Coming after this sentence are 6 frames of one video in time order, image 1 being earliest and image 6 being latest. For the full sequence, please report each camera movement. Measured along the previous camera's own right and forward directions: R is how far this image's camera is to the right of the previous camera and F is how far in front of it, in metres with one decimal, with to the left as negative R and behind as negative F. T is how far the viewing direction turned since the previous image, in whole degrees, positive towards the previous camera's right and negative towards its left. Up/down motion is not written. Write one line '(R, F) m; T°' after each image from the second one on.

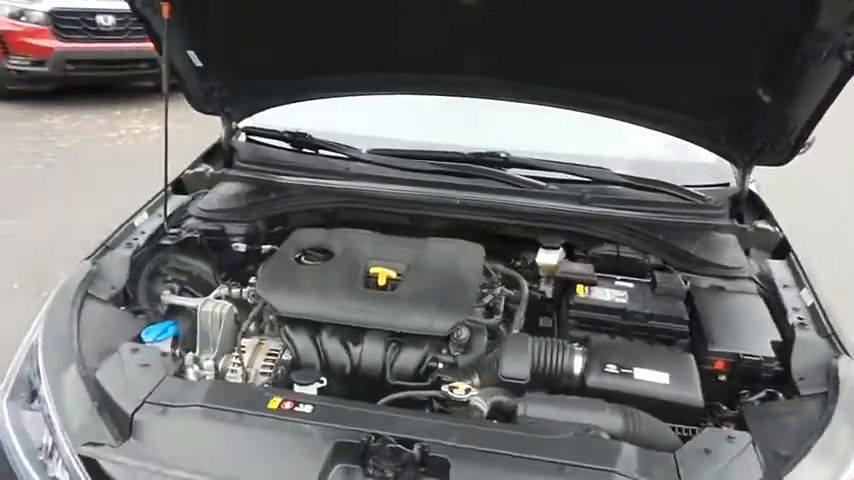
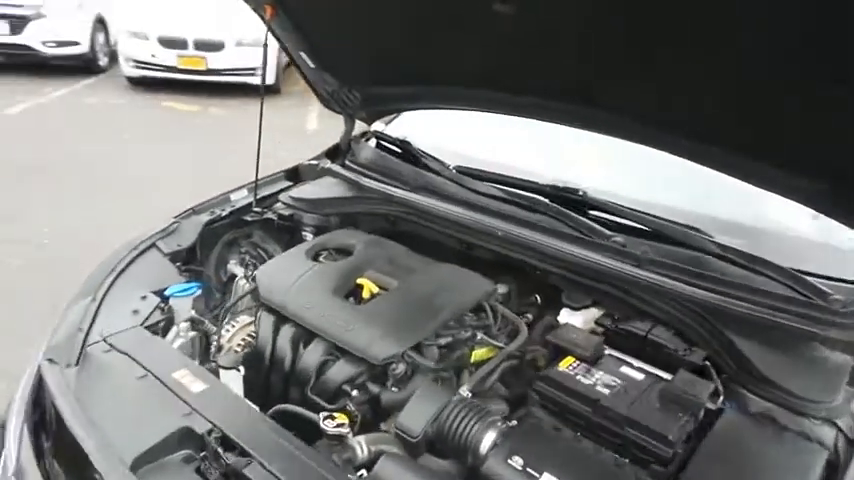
(+0.9, +0.4) m; -28°
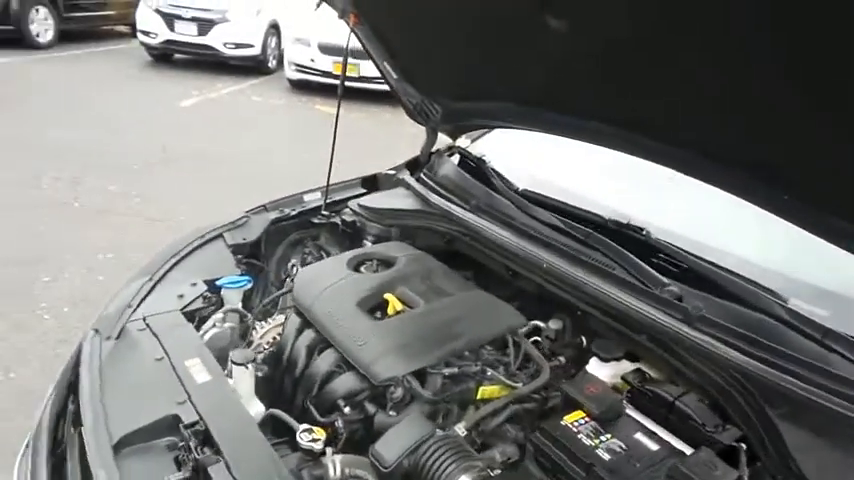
(+0.3, +0.1) m; -13°
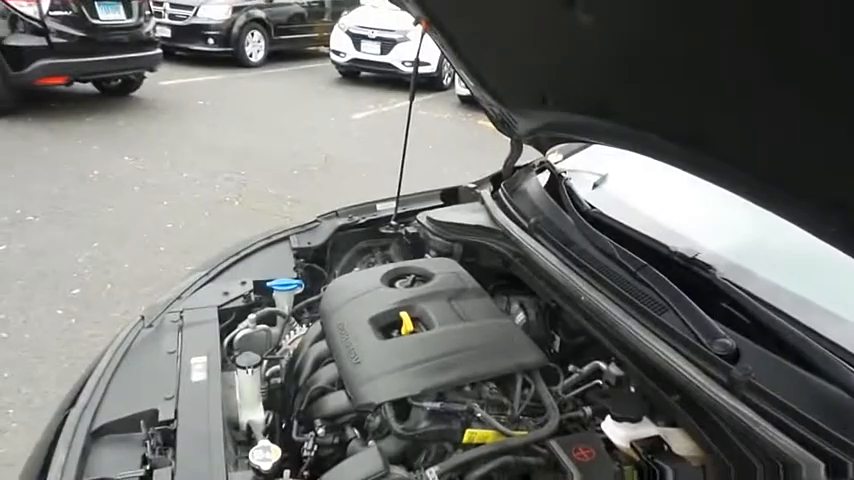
(+0.4, +0.2) m; -16°
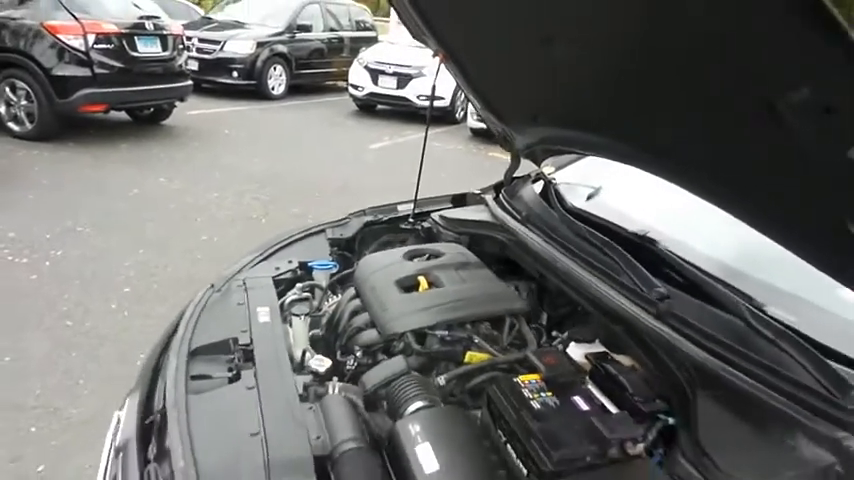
(0.0, -0.5) m; -1°
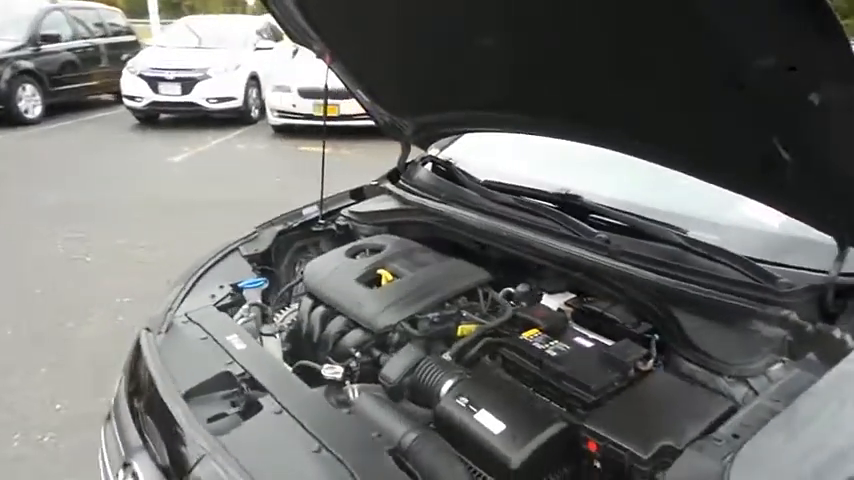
(-0.6, 0.0) m; +17°
